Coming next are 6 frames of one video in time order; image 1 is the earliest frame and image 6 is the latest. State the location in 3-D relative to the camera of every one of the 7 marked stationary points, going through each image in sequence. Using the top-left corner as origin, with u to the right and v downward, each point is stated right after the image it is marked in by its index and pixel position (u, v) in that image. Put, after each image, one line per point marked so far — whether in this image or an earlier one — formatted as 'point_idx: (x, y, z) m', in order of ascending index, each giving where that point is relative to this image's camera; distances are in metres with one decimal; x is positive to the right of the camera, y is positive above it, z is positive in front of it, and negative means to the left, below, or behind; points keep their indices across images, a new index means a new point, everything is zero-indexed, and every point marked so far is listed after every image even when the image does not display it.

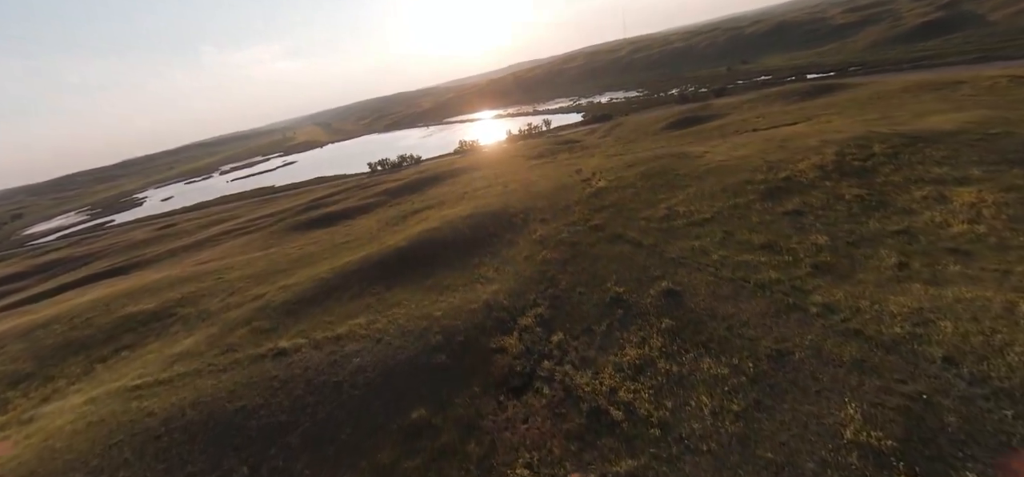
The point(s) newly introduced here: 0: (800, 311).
0: (+10.2, -2.5, +13.4) m
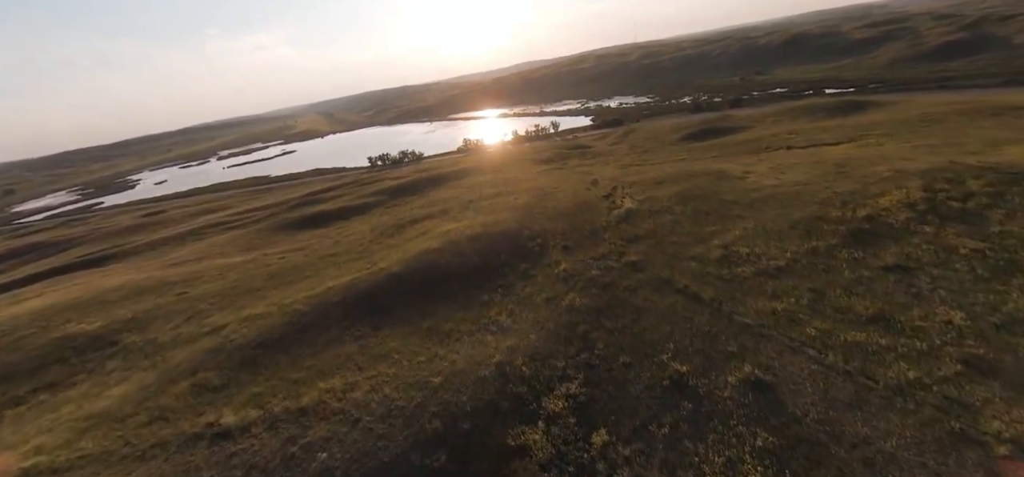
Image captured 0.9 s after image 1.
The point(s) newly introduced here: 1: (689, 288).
0: (+11.1, -4.9, +9.0) m
1: (+7.9, -2.2, +16.9) m
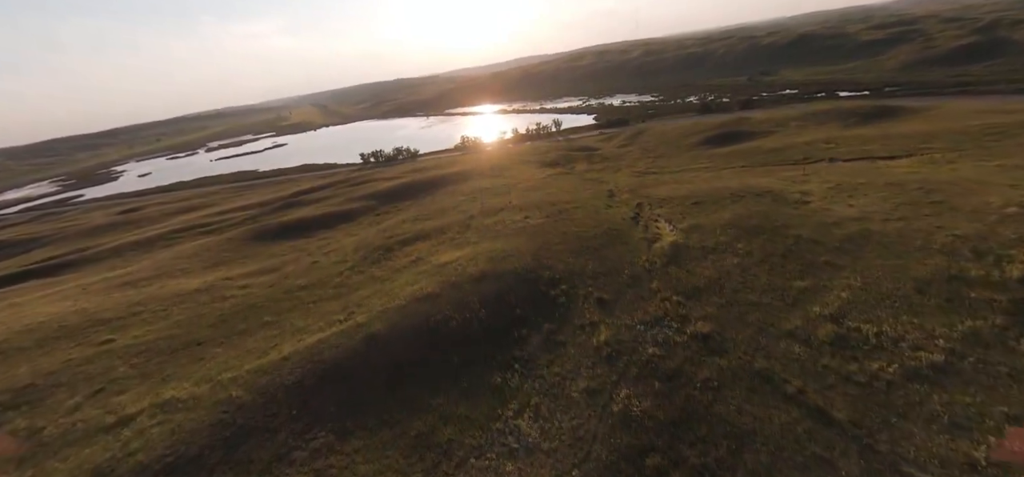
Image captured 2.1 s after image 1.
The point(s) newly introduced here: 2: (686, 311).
0: (+12.1, -7.5, +3.7) m
1: (+8.8, -4.7, +11.5) m
2: (+7.2, -3.0, +15.9) m
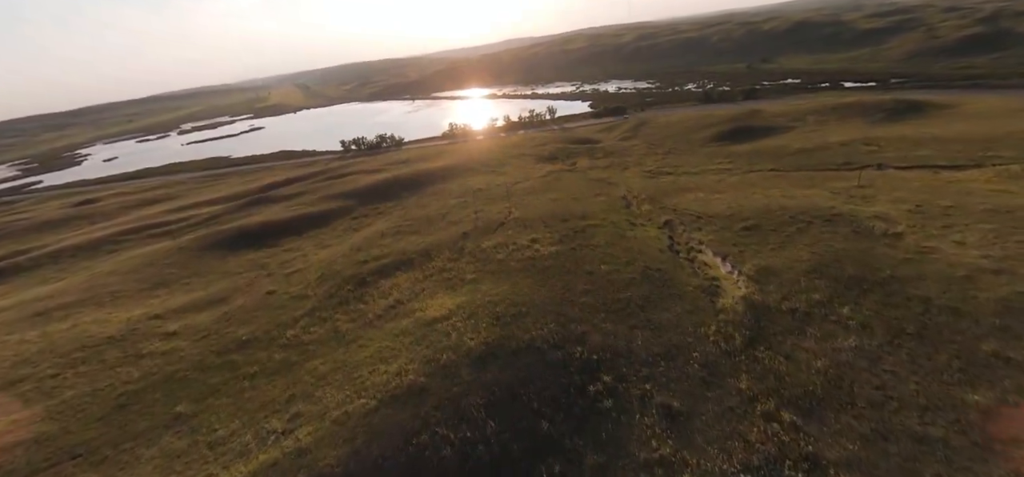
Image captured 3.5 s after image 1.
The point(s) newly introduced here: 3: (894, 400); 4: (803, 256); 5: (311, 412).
0: (+13.2, -10.6, -1.6) m
1: (+9.7, -7.4, +6.0) m
2: (+8.0, -5.5, +10.3) m
3: (+11.1, -4.6, +11.0) m
4: (+14.0, -0.9, +18.6) m
5: (-7.0, -6.1, +13.4) m
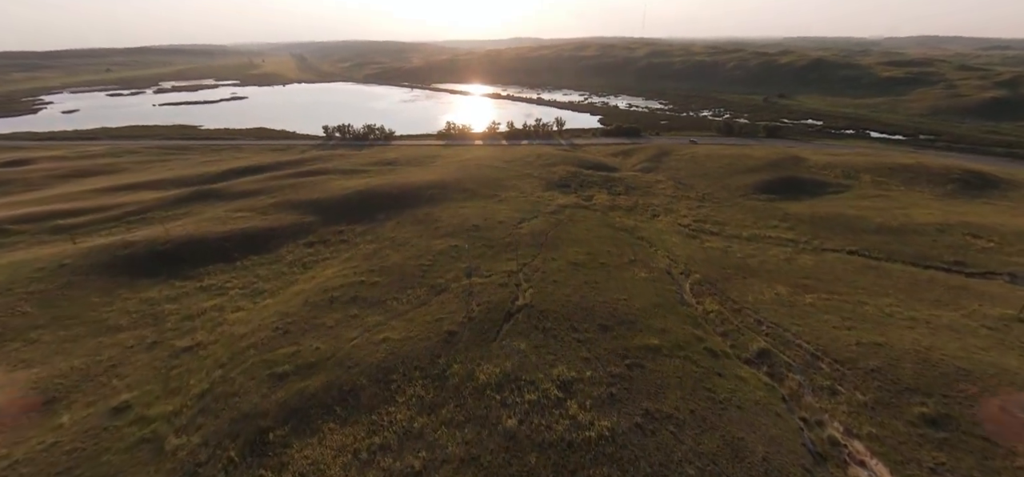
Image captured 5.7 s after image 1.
0: (+13.7, -17.6, -10.9) m
1: (+10.3, -14.1, -3.5) m
2: (+8.6, -12.0, +0.7) m
3: (+11.7, -11.4, +1.6) m
4: (+14.8, -8.0, +9.3) m
5: (-6.4, -10.9, +3.3) m
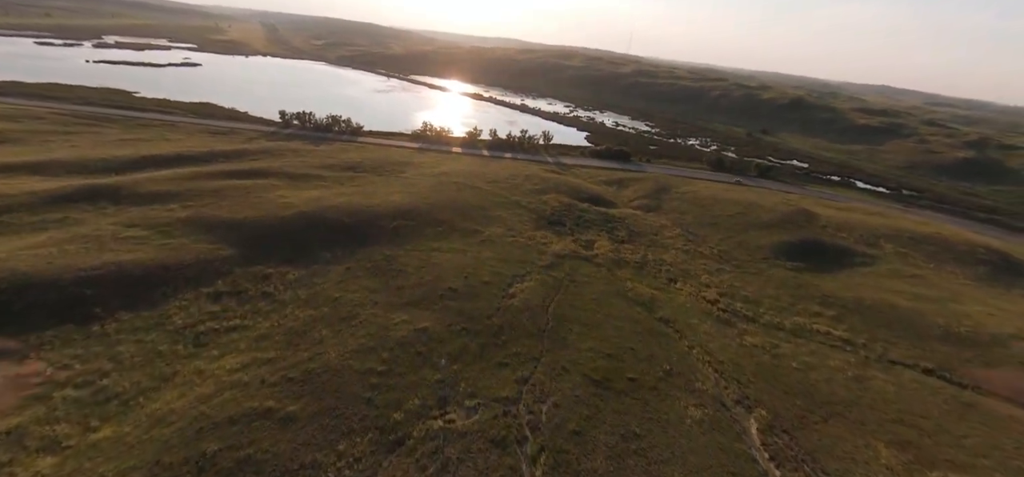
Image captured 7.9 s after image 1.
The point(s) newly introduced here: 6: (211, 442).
0: (+15.4, -24.1, -18.4) m
1: (+11.7, -20.2, -11.3) m
2: (+9.8, -18.0, -7.3) m
3: (+12.9, -17.7, -6.1) m
4: (+15.5, -14.5, +1.8) m
5: (-5.3, -15.6, -6.0) m
6: (-11.3, -7.9, +15.2) m
